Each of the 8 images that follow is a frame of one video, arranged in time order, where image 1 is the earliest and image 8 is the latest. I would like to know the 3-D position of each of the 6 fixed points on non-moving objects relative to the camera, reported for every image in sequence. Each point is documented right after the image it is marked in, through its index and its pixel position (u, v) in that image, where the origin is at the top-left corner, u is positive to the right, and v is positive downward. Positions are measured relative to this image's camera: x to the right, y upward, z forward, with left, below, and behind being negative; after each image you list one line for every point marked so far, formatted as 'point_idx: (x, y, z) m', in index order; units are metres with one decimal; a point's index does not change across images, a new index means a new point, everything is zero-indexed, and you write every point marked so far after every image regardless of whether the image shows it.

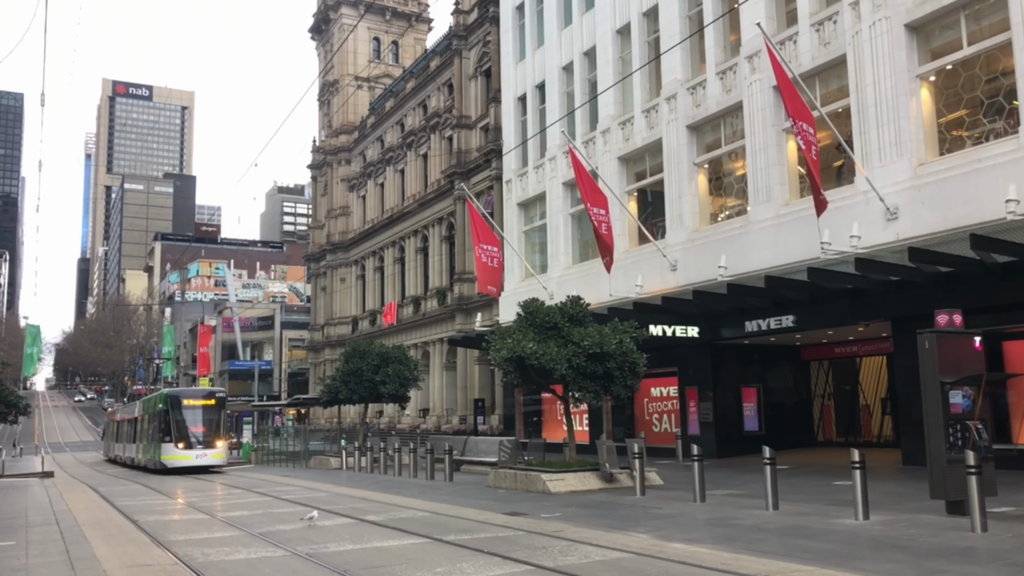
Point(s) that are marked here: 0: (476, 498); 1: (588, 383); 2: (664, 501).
0: (-0.6, -4.0, +16.0) m
1: (+1.5, -1.9, +16.6) m
2: (+2.5, -3.5, +13.9) m
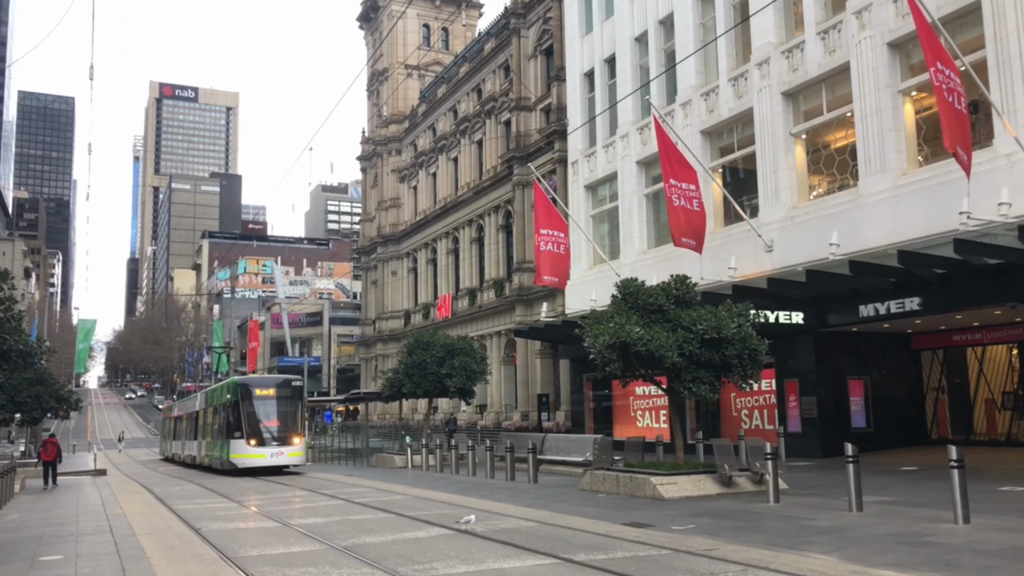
0: (+1.1, -3.6, +14.0) m
1: (+3.3, -1.5, +14.5) m
2: (+4.2, -3.1, +11.8) m
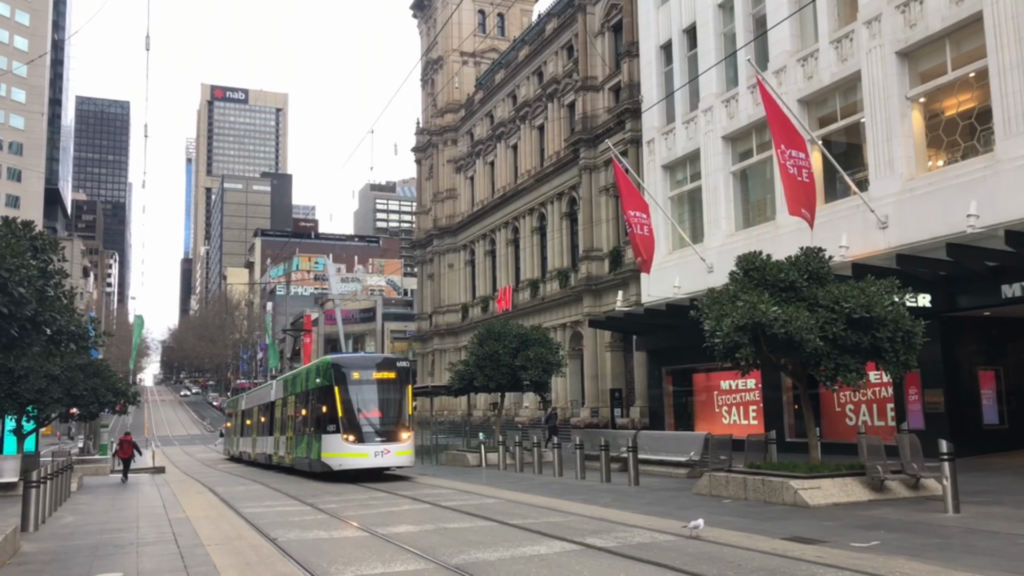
0: (+2.8, -3.2, +12.0) m
1: (+5.0, -1.1, +12.4) m
2: (+5.7, -2.7, +9.6) m
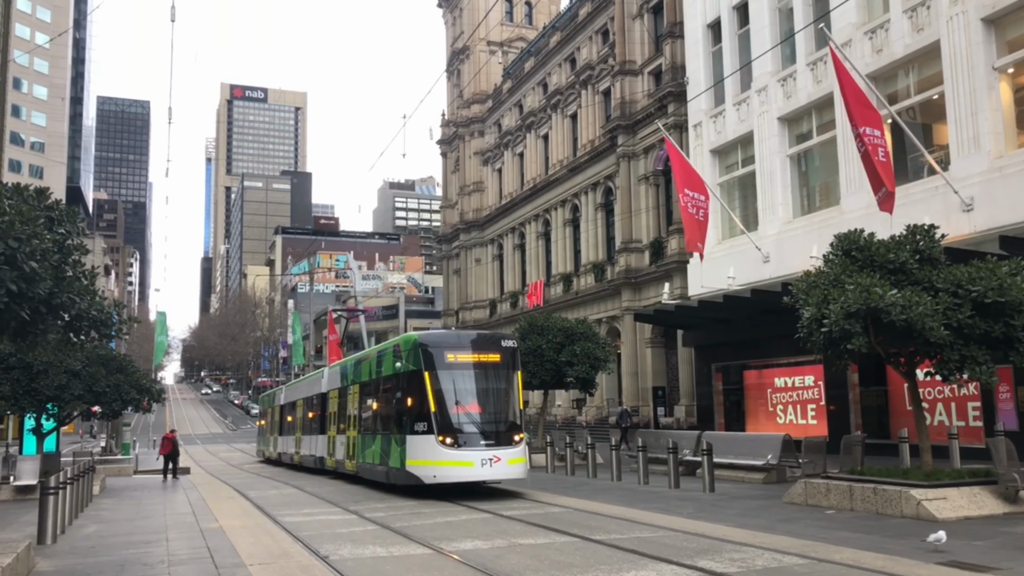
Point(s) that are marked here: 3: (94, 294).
0: (+3.8, -3.0, +10.5) m
1: (+6.0, -0.8, +10.8) m
2: (+6.7, -2.5, +8.0) m
3: (-5.7, -0.1, +11.5) m
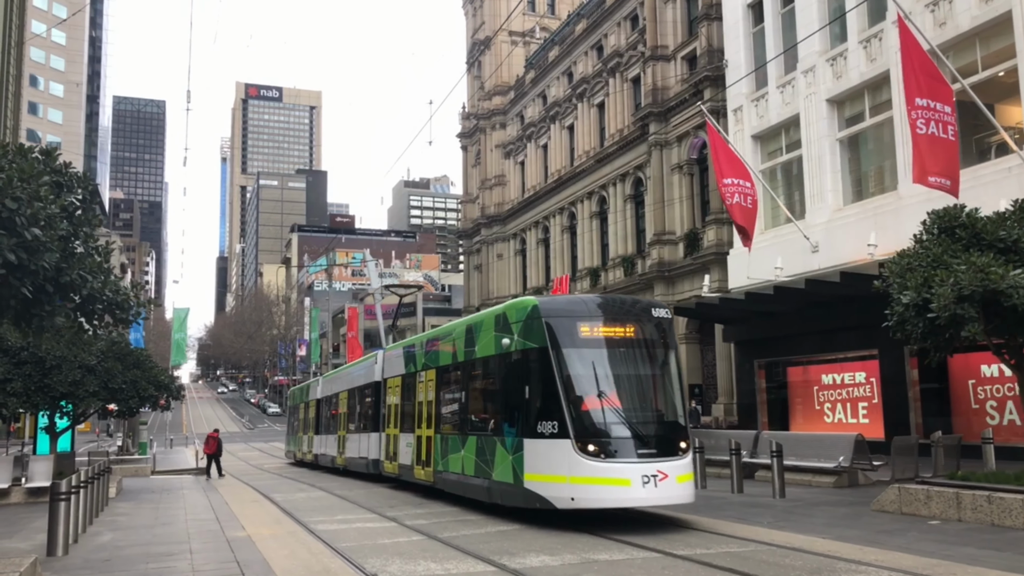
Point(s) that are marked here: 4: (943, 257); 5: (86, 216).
0: (+4.5, -2.7, +9.2) m
1: (+6.7, -0.6, +9.5) m
2: (+7.4, -2.2, +6.7) m
3: (-5.0, +0.1, +10.4) m
4: (+5.3, +0.4, +10.3) m
5: (-5.1, +0.8, +10.0) m
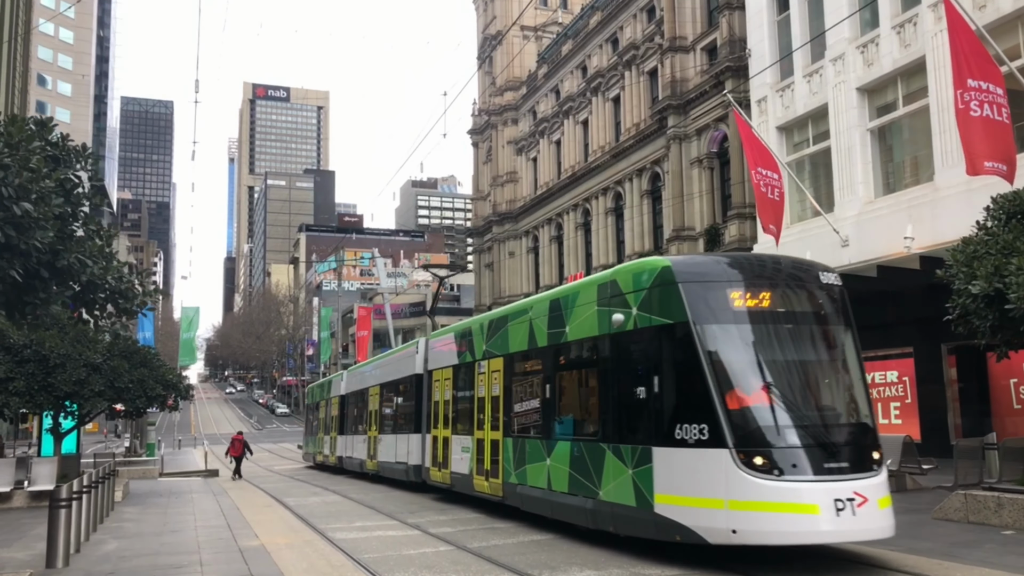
0: (+4.9, -2.6, +8.3) m
1: (+7.1, -0.5, +8.6) m
2: (+7.7, -2.1, +5.8) m
3: (-4.6, +0.2, +9.6) m
4: (+5.7, +0.5, +9.5) m
5: (-4.7, +0.9, +9.3) m
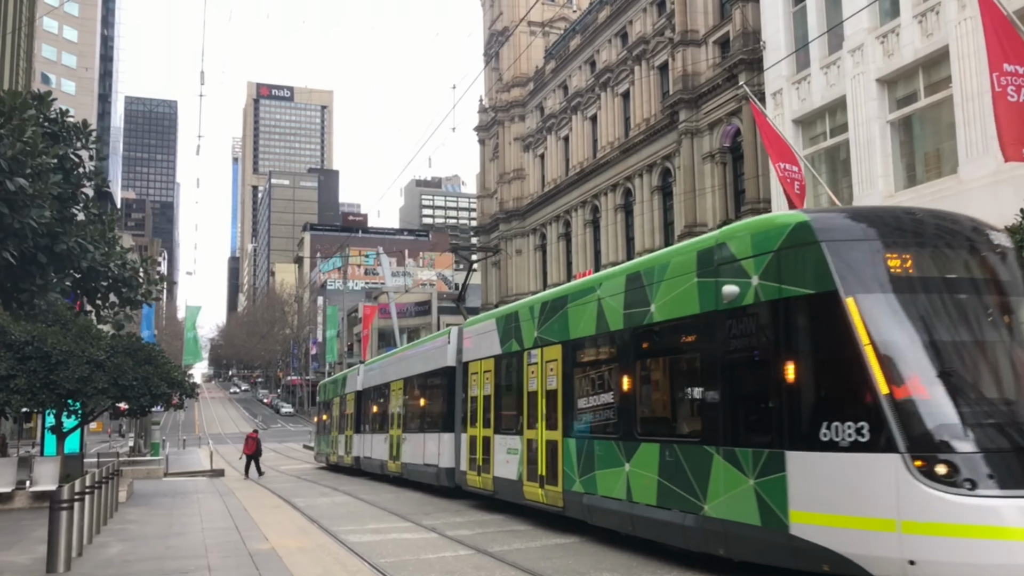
0: (+5.2, -2.5, +7.8) m
1: (+7.4, -0.4, +8.1) m
2: (+8.0, -2.0, +5.3) m
3: (-4.3, +0.3, +9.1) m
4: (+6.0, +0.6, +9.0) m
5: (-4.4, +1.0, +8.8) m
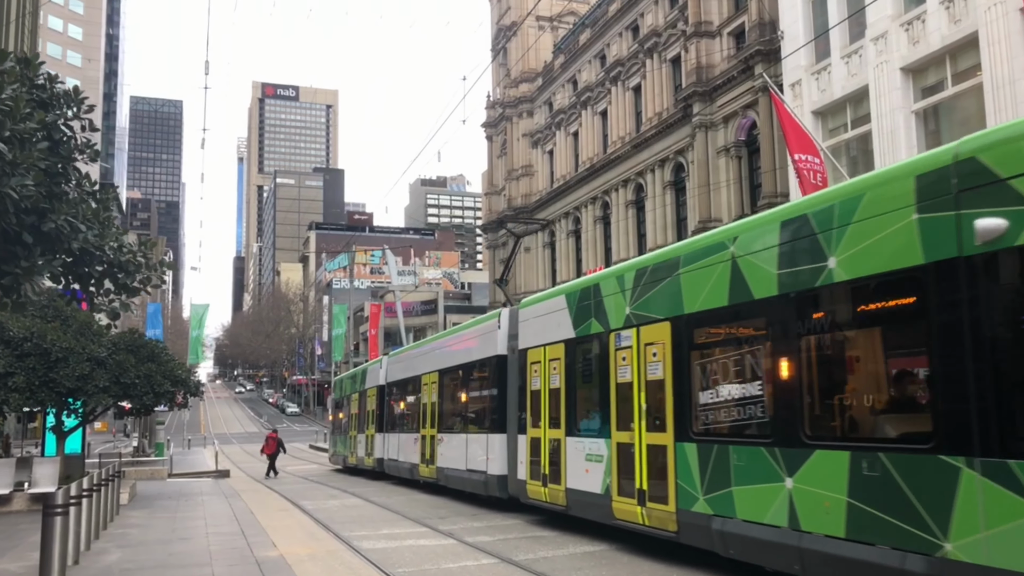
0: (+5.4, -2.4, +7.2) m
1: (+7.6, -0.2, +7.4) m
2: (+8.2, -1.9, +4.6) m
3: (-4.0, +0.5, +8.5) m
4: (+6.3, +0.7, +8.3) m
5: (-4.1, +1.2, +8.2) m
